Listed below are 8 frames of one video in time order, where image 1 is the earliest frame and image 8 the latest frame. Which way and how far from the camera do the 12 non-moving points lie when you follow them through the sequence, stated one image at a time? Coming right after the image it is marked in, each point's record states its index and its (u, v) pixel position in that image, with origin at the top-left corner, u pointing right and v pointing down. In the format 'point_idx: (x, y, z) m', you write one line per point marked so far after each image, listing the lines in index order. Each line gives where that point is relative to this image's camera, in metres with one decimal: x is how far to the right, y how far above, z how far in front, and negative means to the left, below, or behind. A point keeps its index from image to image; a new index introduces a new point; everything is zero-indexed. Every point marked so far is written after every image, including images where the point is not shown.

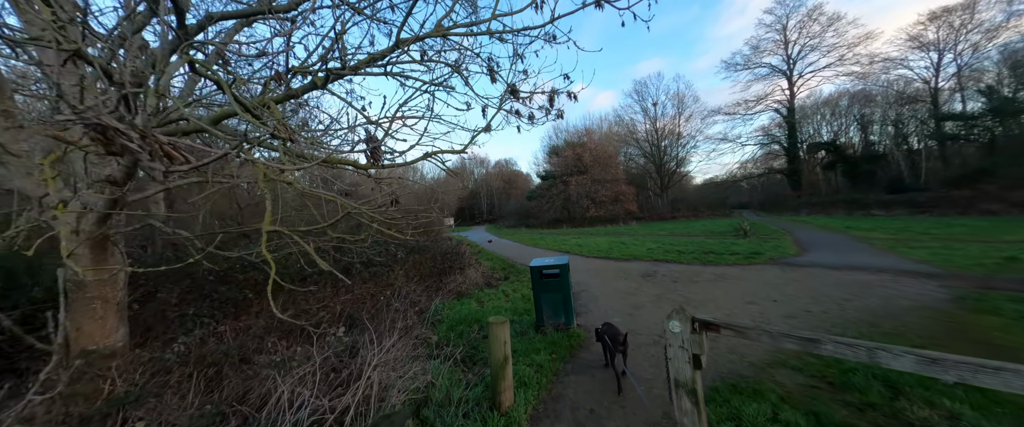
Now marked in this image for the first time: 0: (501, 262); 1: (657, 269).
0: (-0.4, -2.0, +13.2) m
1: (+4.3, -1.7, +9.5) m
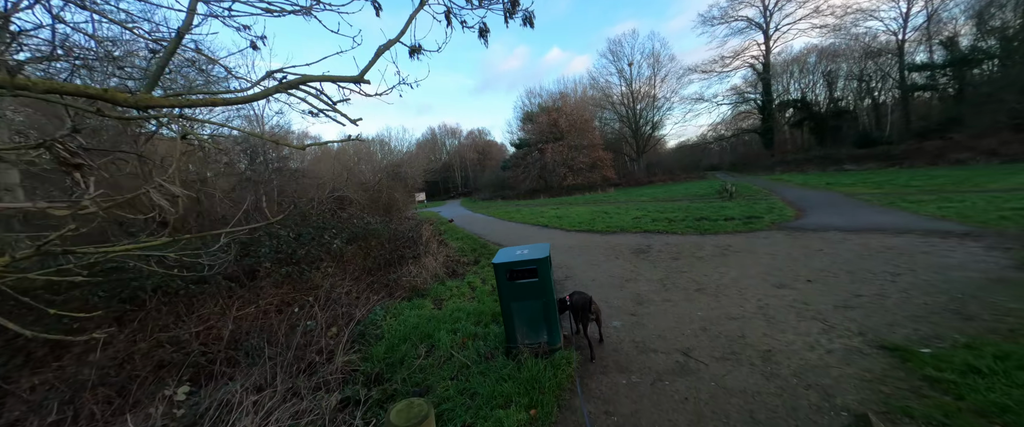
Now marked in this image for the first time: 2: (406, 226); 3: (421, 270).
0: (-1.4, -1.1, +11.6) m
1: (+3.5, -0.7, +8.2) m
2: (-3.3, -0.4, +9.7) m
3: (-1.9, -1.1, +6.6) m
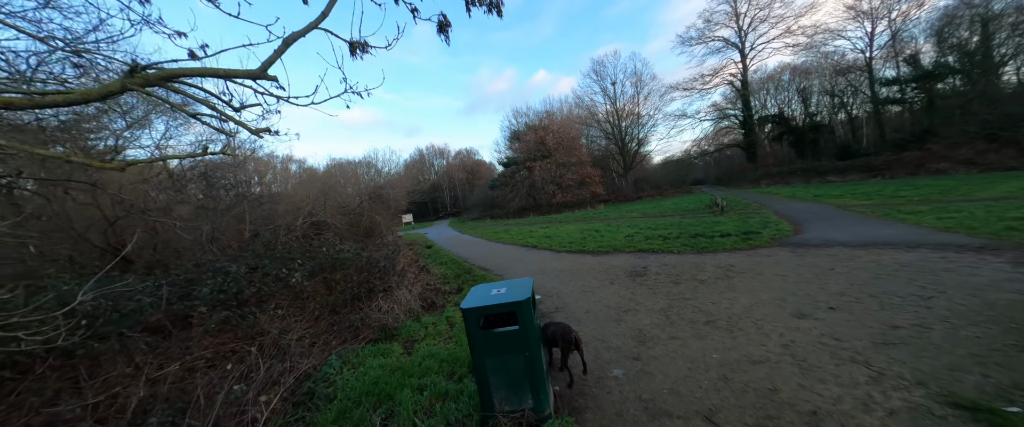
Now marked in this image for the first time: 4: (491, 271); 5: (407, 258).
0: (-1.9, -1.8, +10.8) m
1: (+3.2, -1.2, +7.6) m
2: (-3.7, -1.1, +8.9) m
3: (-2.2, -1.6, +5.8) m
4: (-0.6, -1.7, +9.6) m
5: (-3.3, -1.4, +9.8) m
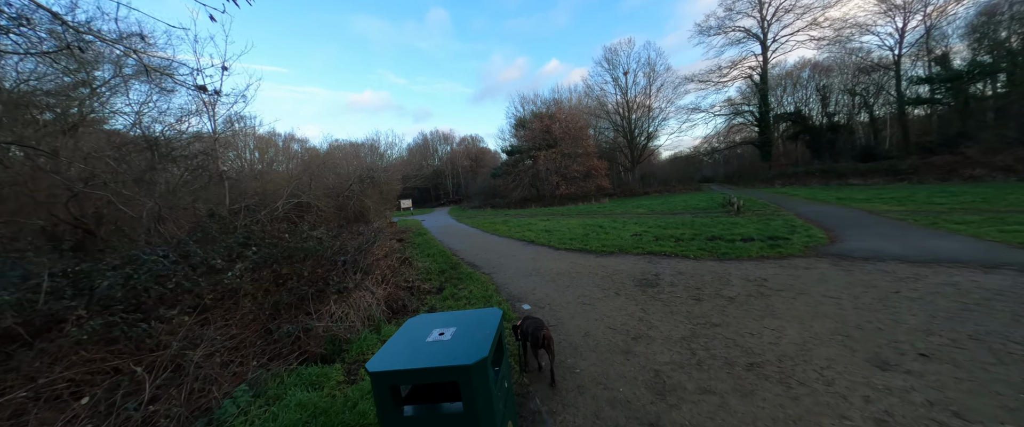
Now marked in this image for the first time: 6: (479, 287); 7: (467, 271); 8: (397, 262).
0: (-2.1, -1.4, +9.8) m
1: (+2.9, -1.1, +6.5) m
2: (-3.9, -0.7, +7.9) m
3: (-2.4, -1.4, +4.7) m
4: (-0.9, -1.4, +8.5) m
5: (-3.5, -1.0, +8.8) m
6: (-0.7, -1.5, +6.7) m
7: (-1.2, -1.5, +8.1) m
8: (-3.1, -1.3, +8.6) m
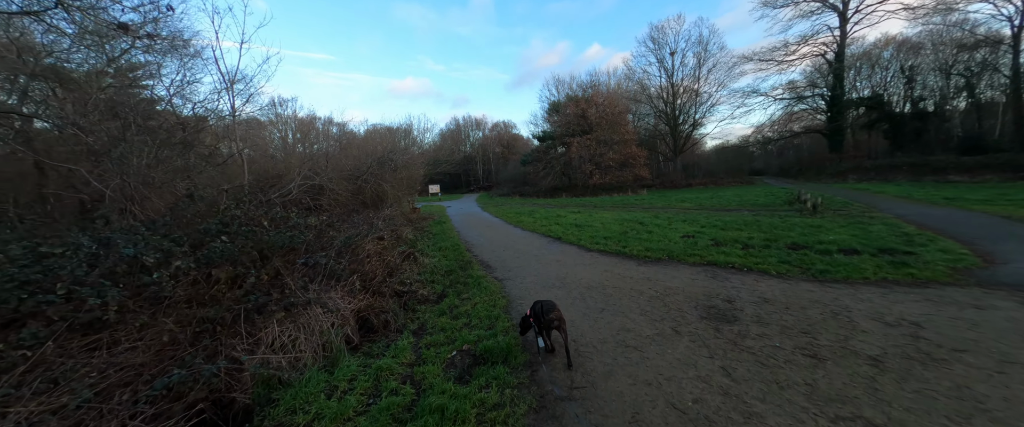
0: (-1.5, -1.2, +8.5) m
1: (+3.2, -1.2, +4.7) m
2: (-3.5, -0.4, +6.7) m
3: (-2.3, -1.3, +3.5) m
4: (-0.4, -1.2, +7.1) m
5: (-3.0, -0.7, +7.6) m
6: (-0.4, -1.4, +5.2) m
7: (-0.8, -1.3, +6.8) m
8: (-2.6, -1.0, +7.4) m
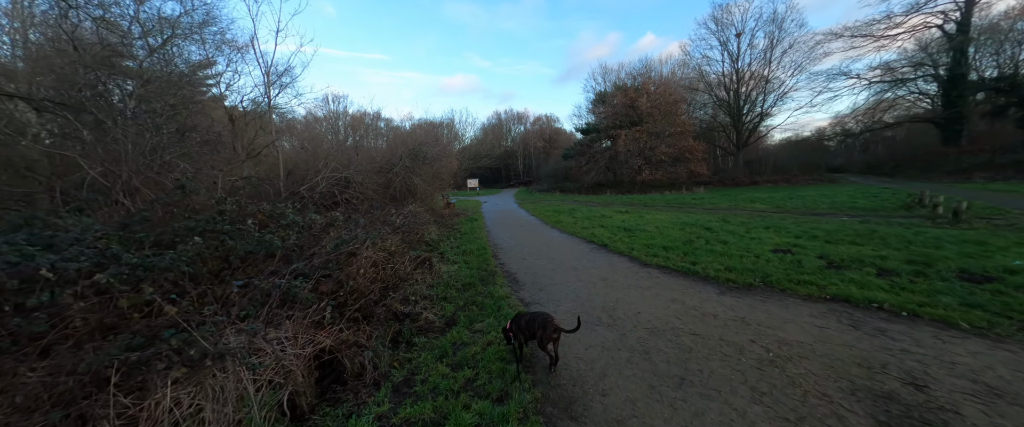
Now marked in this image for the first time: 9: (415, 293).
0: (-0.8, -1.1, +7.1) m
1: (+3.4, -1.3, +2.8) m
2: (-2.9, -0.4, +5.6) m
3: (-2.2, -1.3, +2.3) m
4: (+0.2, -1.3, +5.6) m
5: (-2.3, -0.6, +6.5) m
6: (-0.1, -1.5, +3.8) m
7: (-0.2, -1.3, +5.3) m
8: (-2.0, -1.0, +6.2) m
9: (-1.6, -1.3, +5.4) m
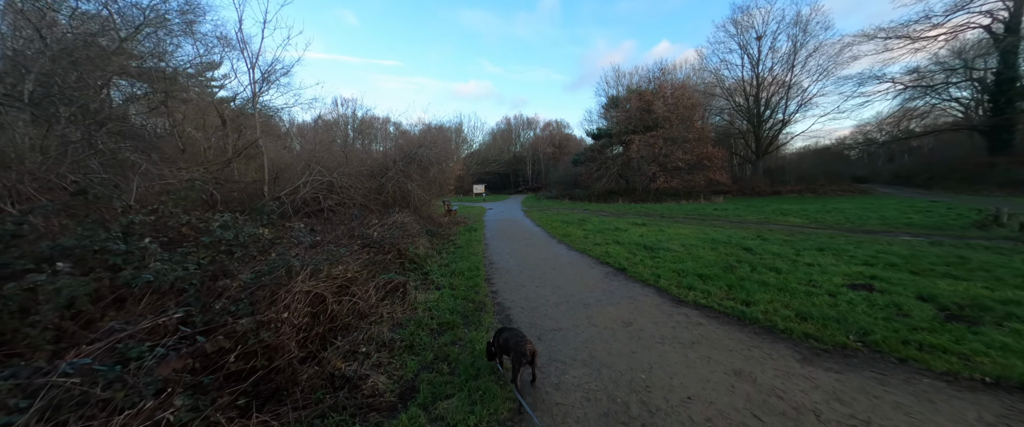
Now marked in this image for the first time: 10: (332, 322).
0: (-0.8, -1.4, +5.7) m
1: (+3.2, -1.6, +1.3) m
2: (-3.0, -0.6, +4.3) m
3: (-2.4, -1.5, +0.9) m
4: (0.0, -1.5, +4.2) m
5: (-2.4, -0.9, +5.1) m
6: (-0.3, -1.7, +2.4) m
7: (-0.4, -1.6, +3.9) m
8: (-2.1, -1.2, +4.9) m
9: (-1.7, -1.6, +4.0) m
10: (-2.1, -1.3, +4.0) m
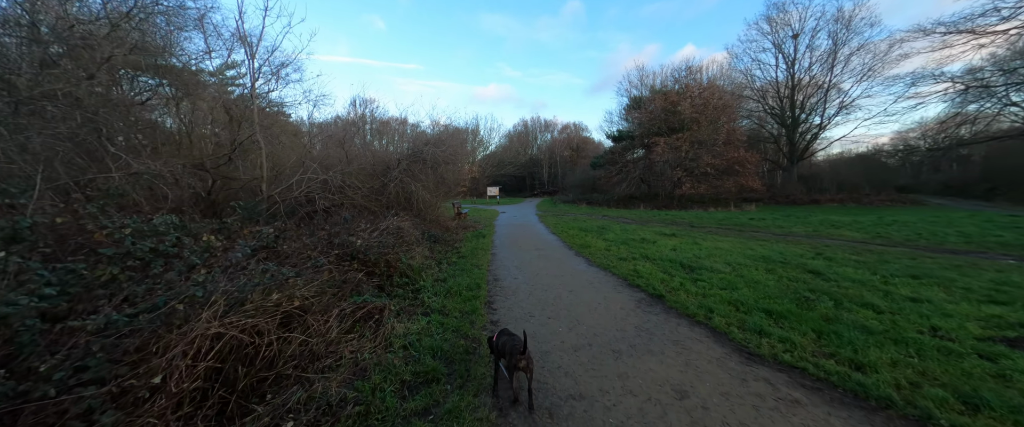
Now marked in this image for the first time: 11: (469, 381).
0: (-0.8, -1.5, +4.5) m
1: (+3.1, -1.7, -0.1) m
2: (-3.0, -0.6, +3.2) m
3: (-2.6, -1.5, -0.2) m
4: (0.0, -1.7, +2.9) m
5: (-2.4, -0.9, +4.0) m
6: (-0.4, -1.8, +1.1) m
7: (-0.4, -1.7, +2.7) m
8: (-2.1, -1.3, +3.7) m
9: (-1.7, -1.6, +2.9) m
10: (-2.1, -1.4, +2.9) m
11: (-0.4, -1.6, +3.3) m
